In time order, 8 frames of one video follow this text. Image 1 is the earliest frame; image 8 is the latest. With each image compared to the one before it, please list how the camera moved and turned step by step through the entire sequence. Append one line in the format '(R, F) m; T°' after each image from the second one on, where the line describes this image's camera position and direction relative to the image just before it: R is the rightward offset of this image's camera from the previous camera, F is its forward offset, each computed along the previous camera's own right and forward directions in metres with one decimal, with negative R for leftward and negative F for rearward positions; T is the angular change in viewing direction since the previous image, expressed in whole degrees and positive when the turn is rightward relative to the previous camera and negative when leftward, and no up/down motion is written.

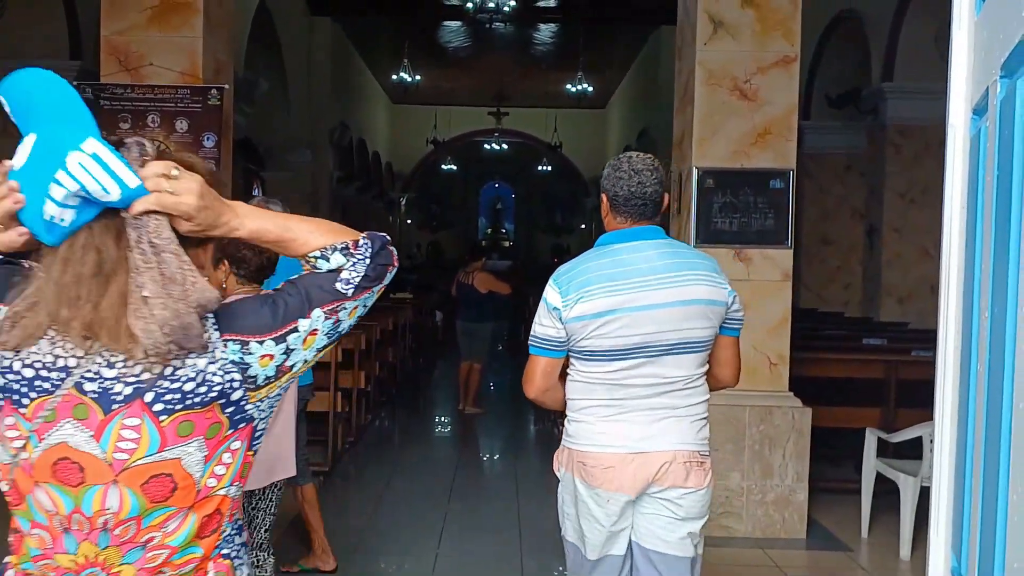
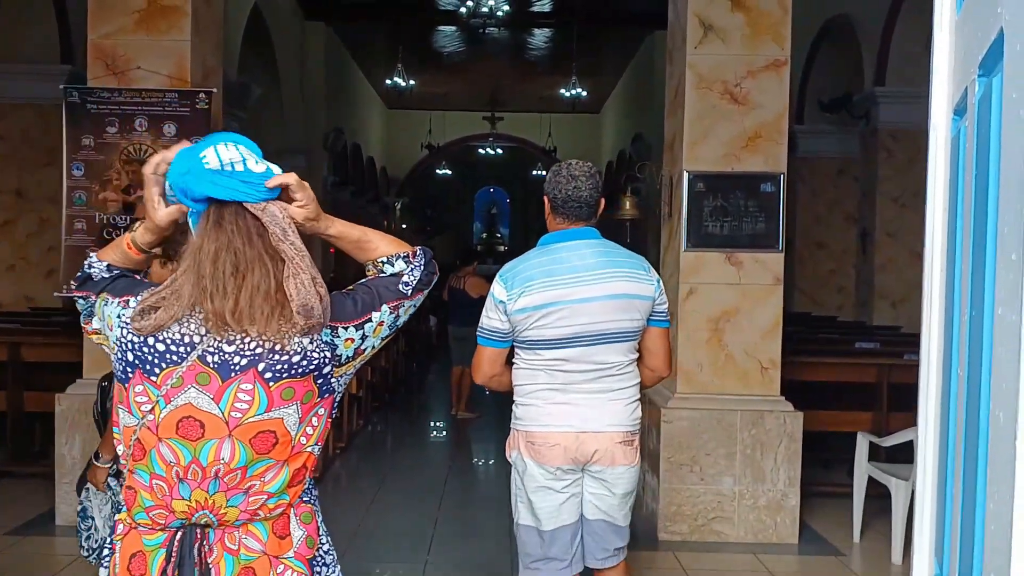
(0.0, 0.0) m; 0°
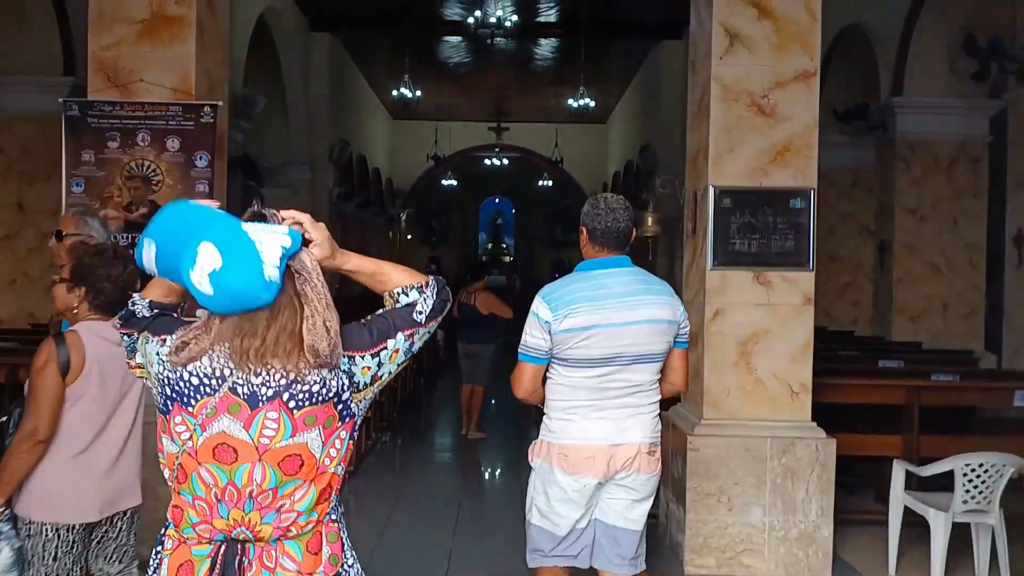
(-0.1, +0.2) m; 0°
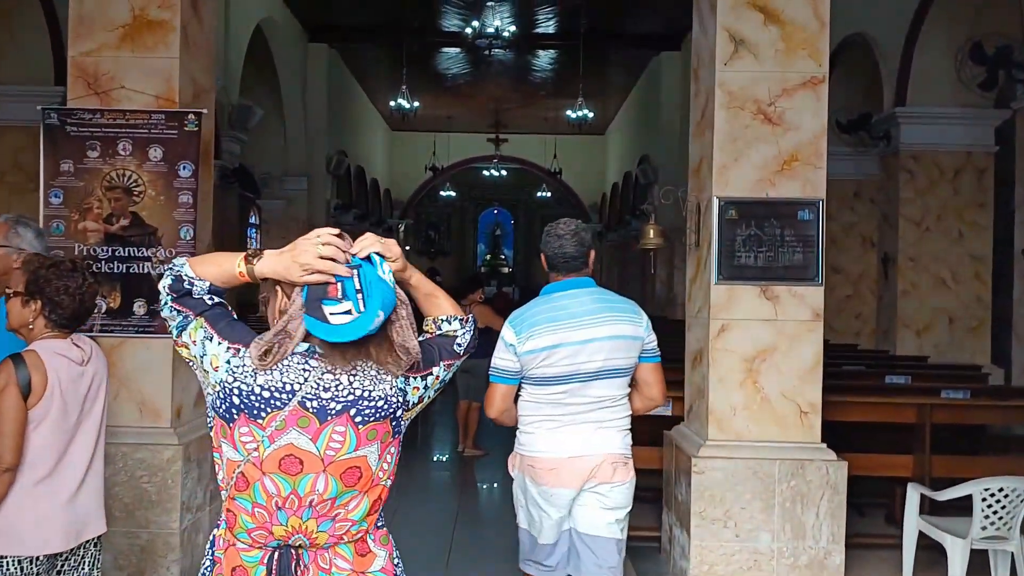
(0.0, +0.2) m; 0°
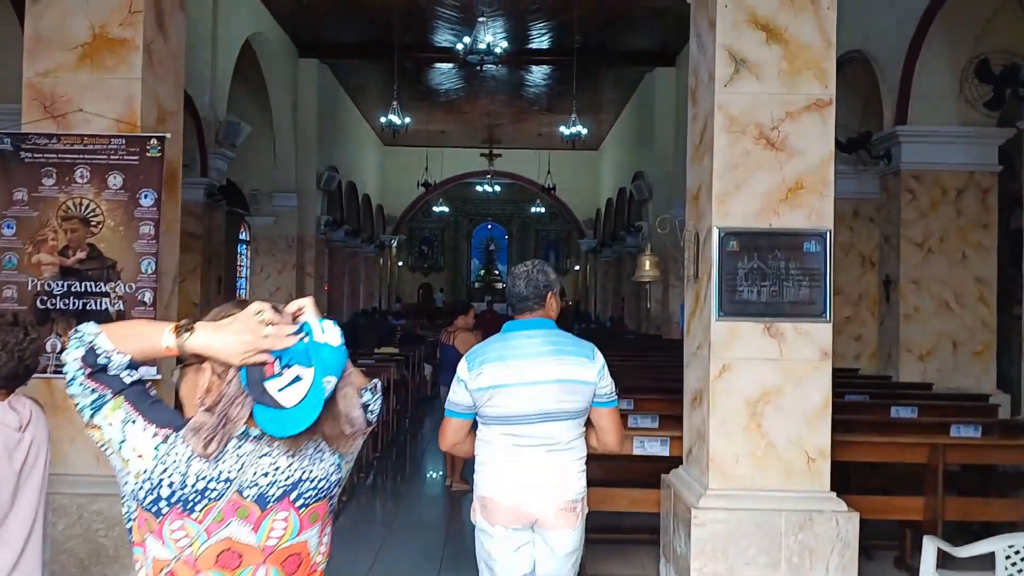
(0.0, +0.3) m; 0°
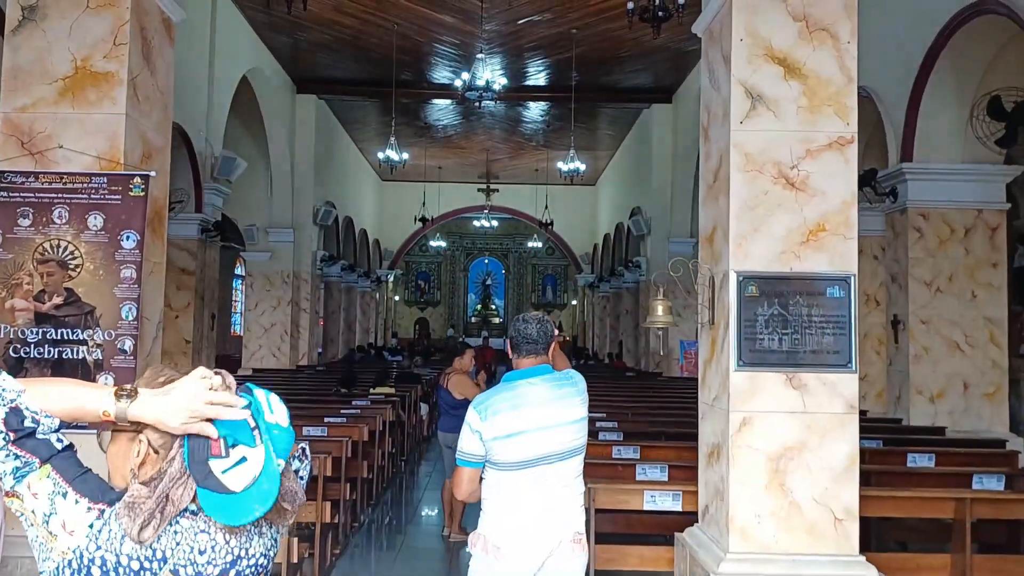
(0.0, +0.2) m; 0°
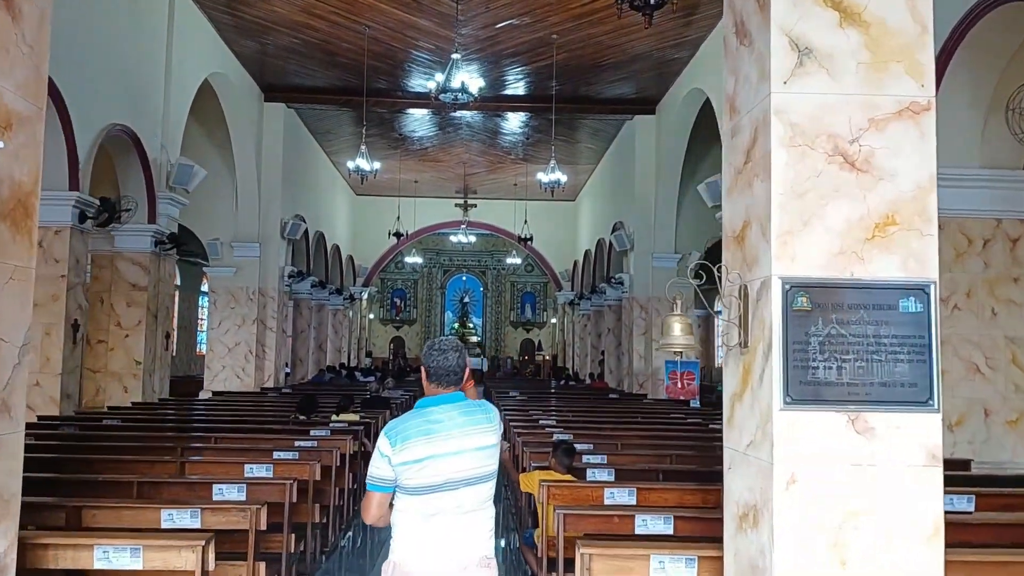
(0.0, +0.9) m; +1°
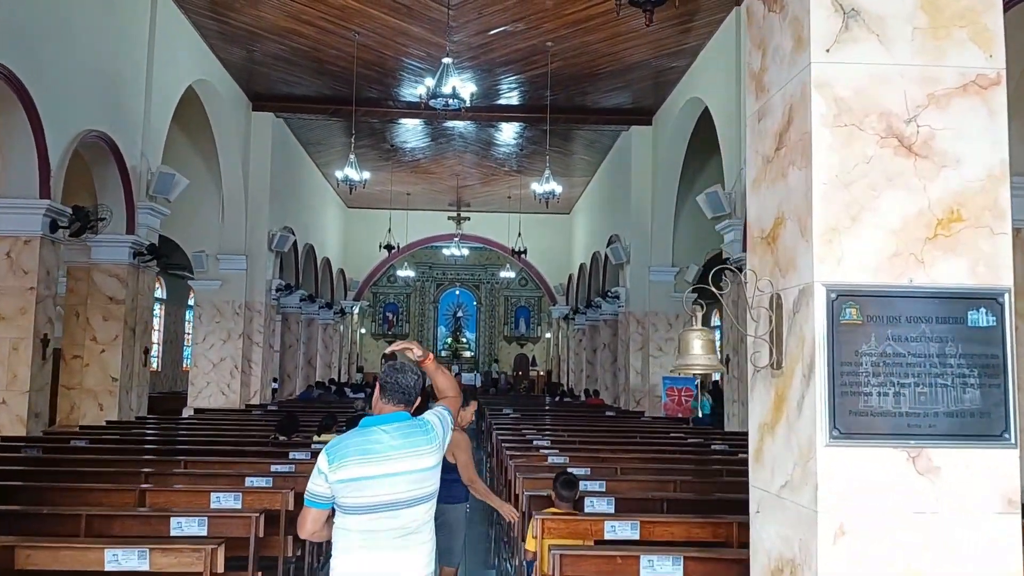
(0.0, +0.5) m; 0°
